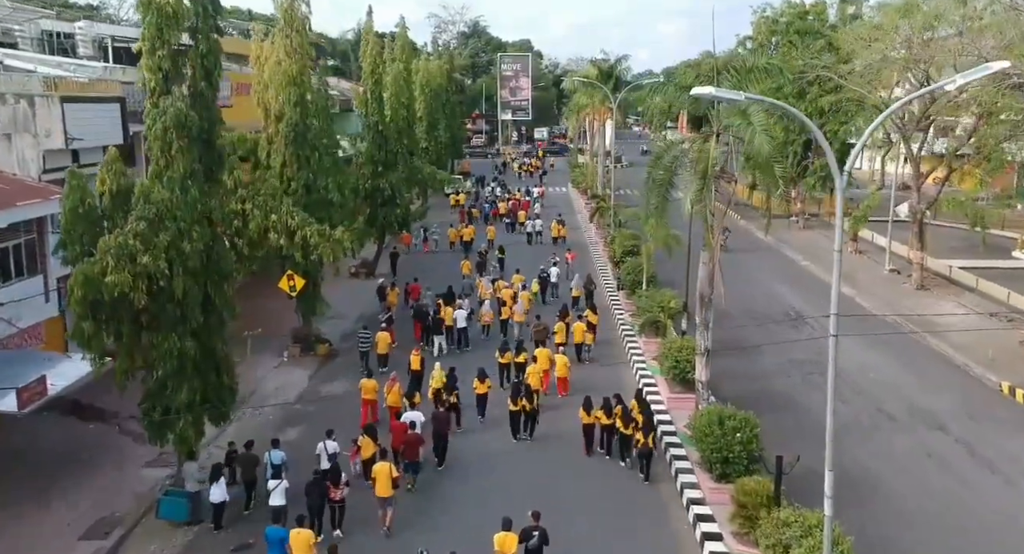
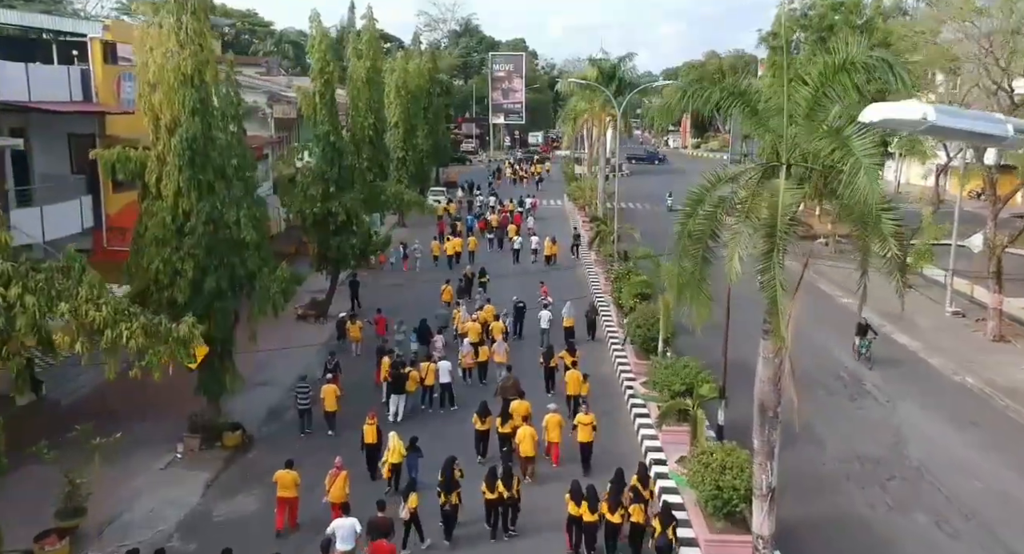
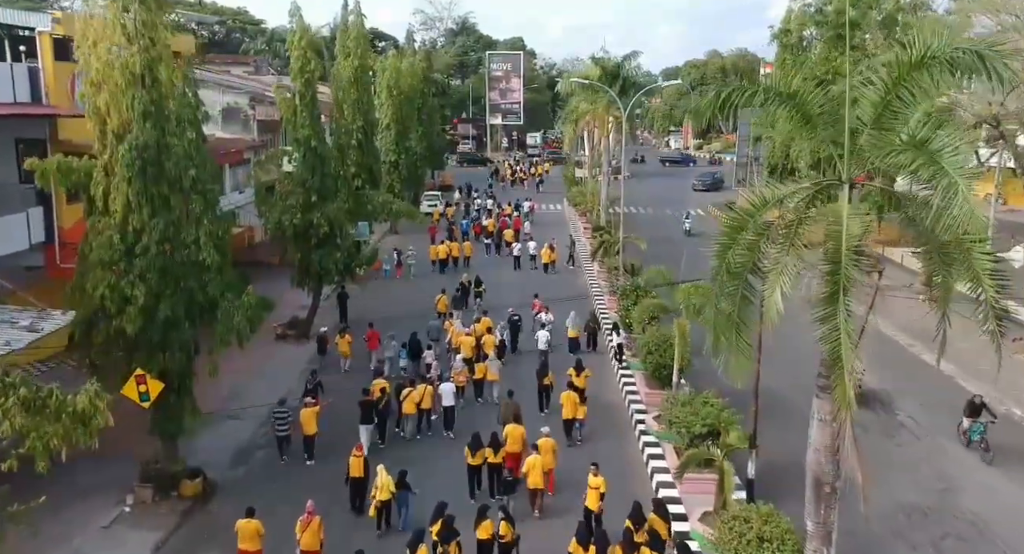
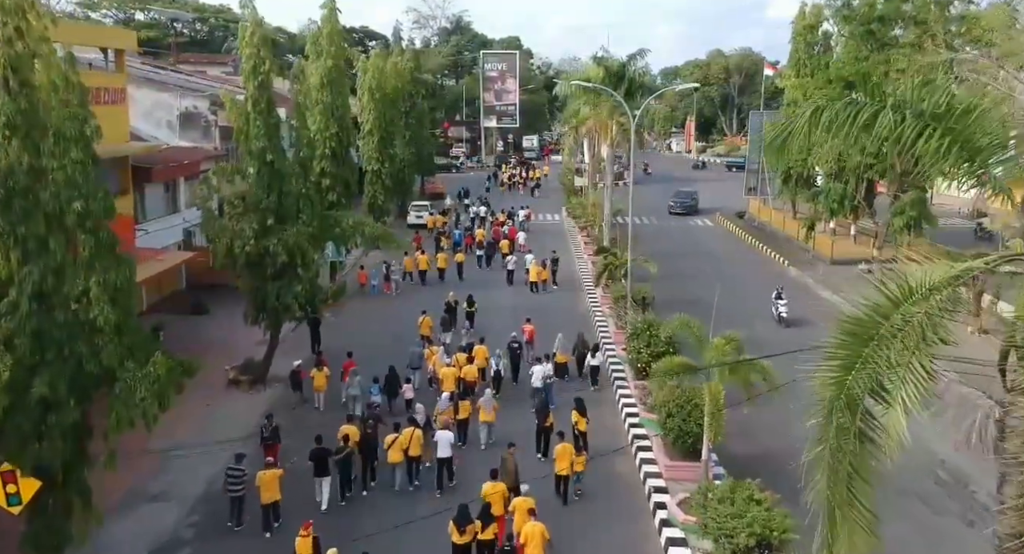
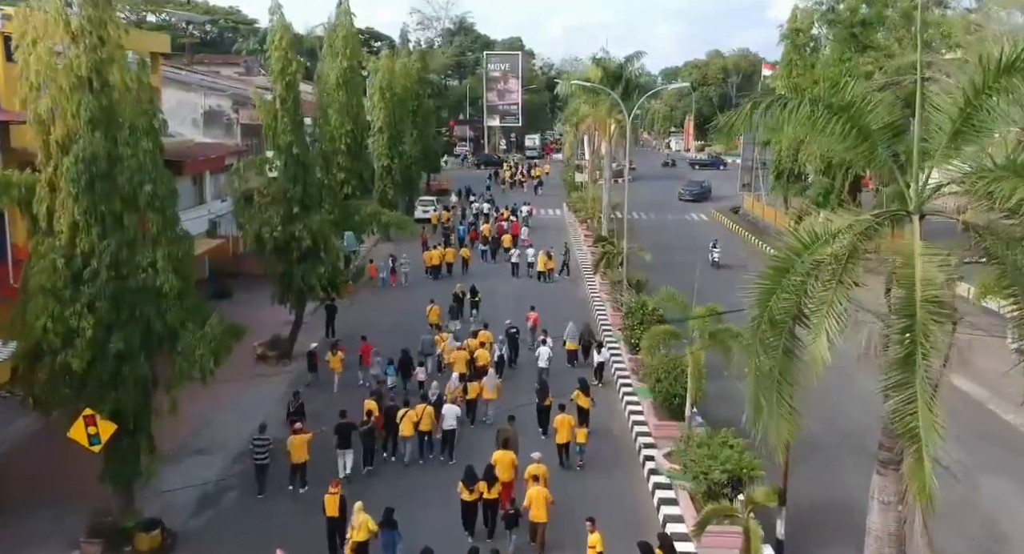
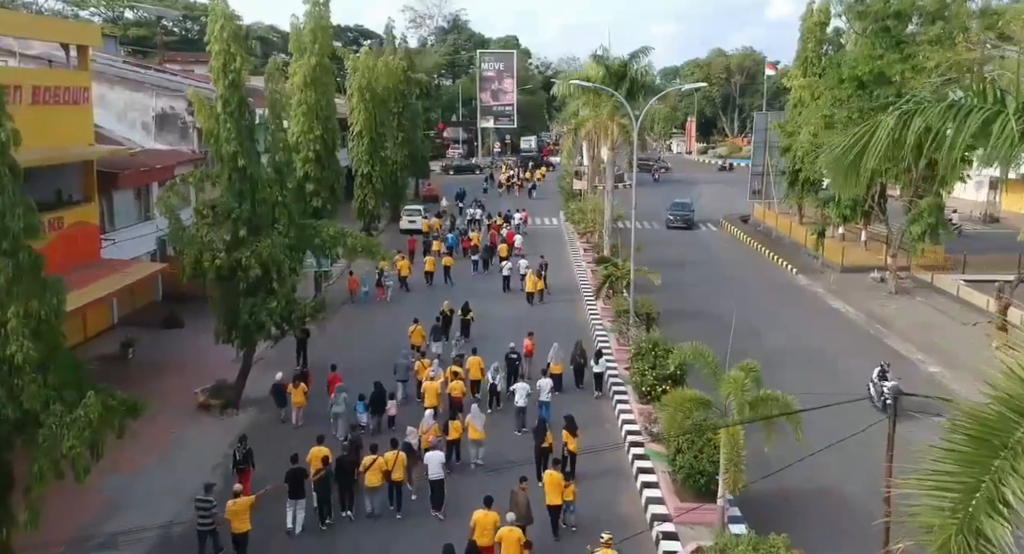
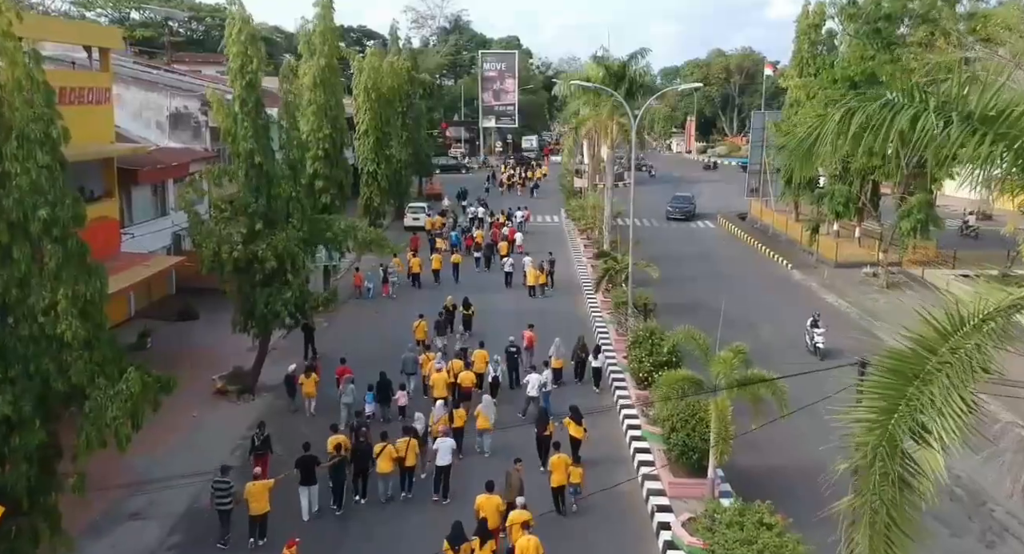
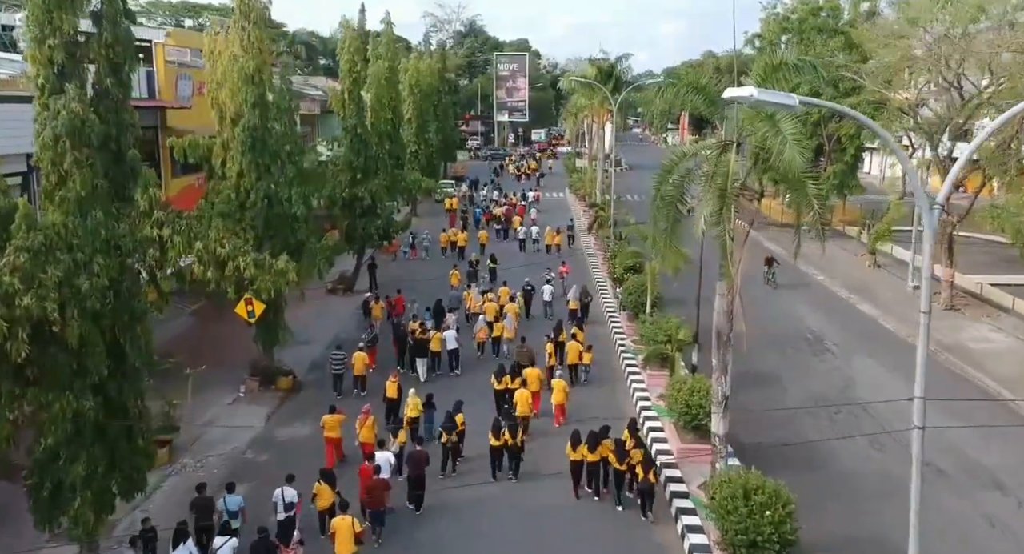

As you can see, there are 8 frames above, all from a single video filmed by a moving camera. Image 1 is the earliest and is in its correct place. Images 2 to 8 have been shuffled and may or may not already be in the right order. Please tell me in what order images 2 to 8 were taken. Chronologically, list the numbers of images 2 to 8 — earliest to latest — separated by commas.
8, 2, 3, 5, 4, 7, 6
